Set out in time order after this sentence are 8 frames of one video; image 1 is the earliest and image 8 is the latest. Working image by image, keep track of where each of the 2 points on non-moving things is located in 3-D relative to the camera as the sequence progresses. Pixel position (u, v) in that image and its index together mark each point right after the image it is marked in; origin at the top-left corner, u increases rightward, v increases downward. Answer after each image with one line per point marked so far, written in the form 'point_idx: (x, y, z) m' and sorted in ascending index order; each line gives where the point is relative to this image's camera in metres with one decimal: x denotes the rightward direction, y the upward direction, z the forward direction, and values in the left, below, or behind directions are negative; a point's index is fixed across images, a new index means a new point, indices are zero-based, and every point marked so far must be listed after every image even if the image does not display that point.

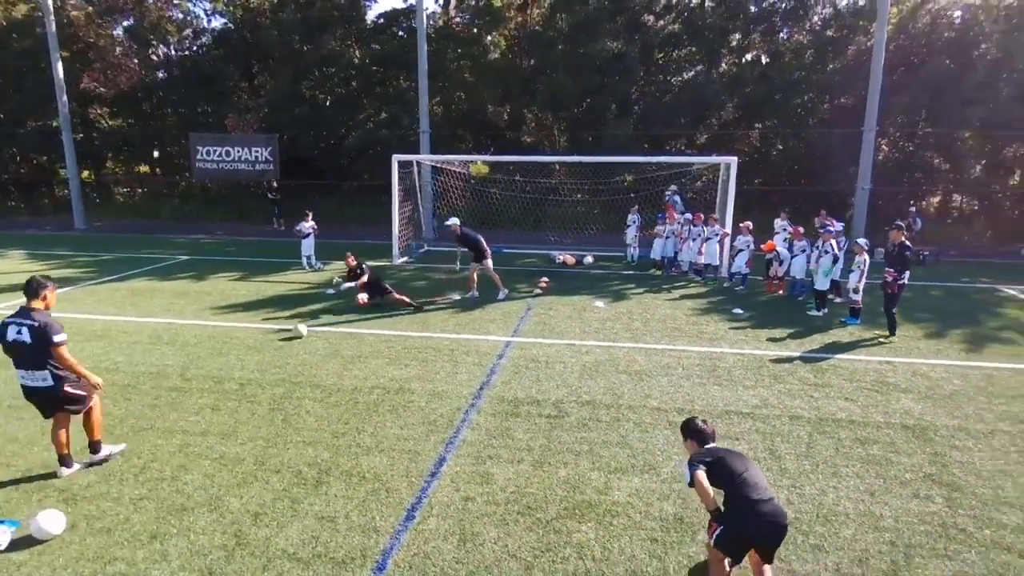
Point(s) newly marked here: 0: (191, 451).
0: (-2.8, -1.4, +5.5) m
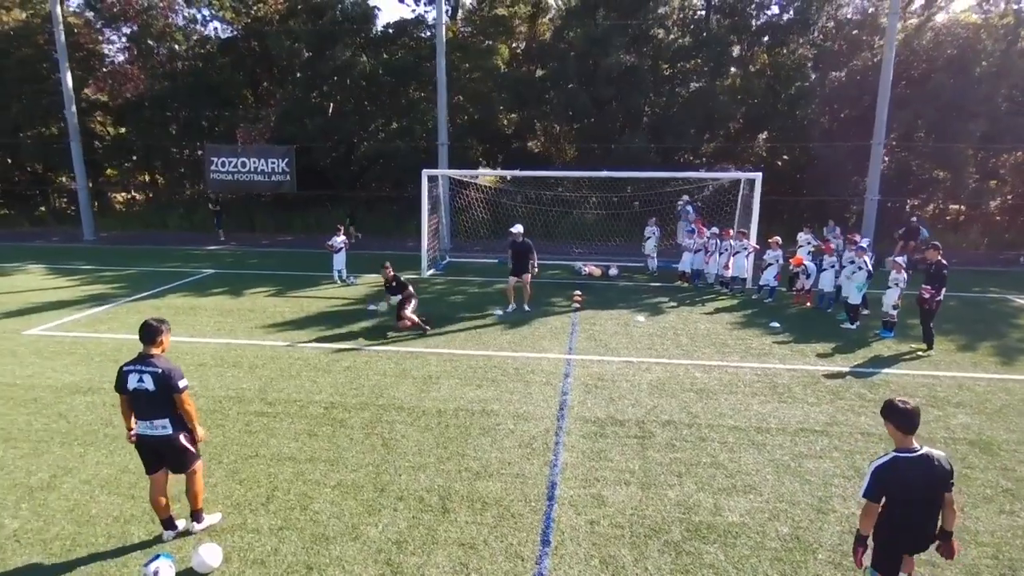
0: (-1.8, -1.7, +5.7) m
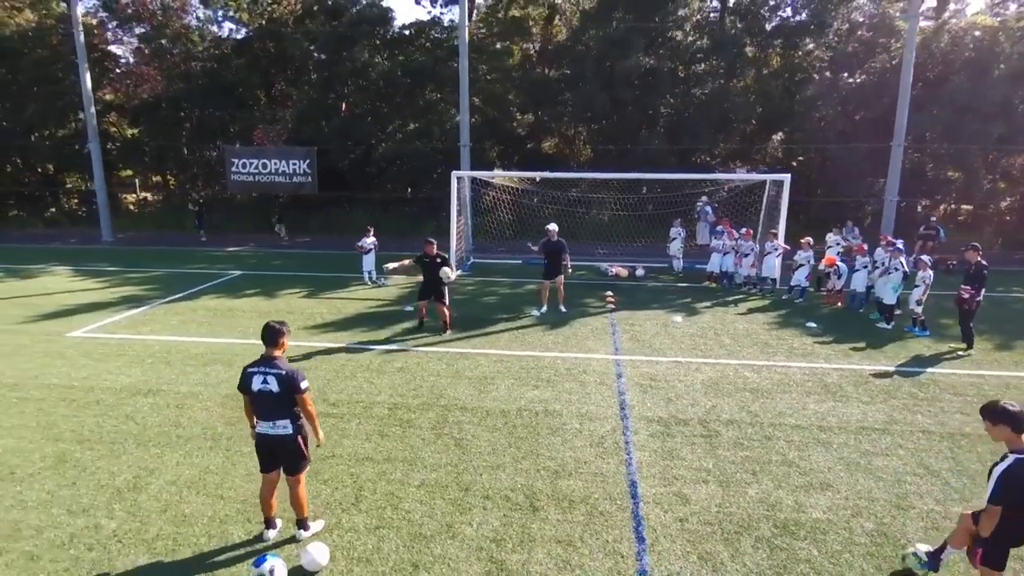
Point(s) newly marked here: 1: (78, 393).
0: (-1.1, -1.7, +5.8) m
1: (-5.3, -1.3, +7.8) m
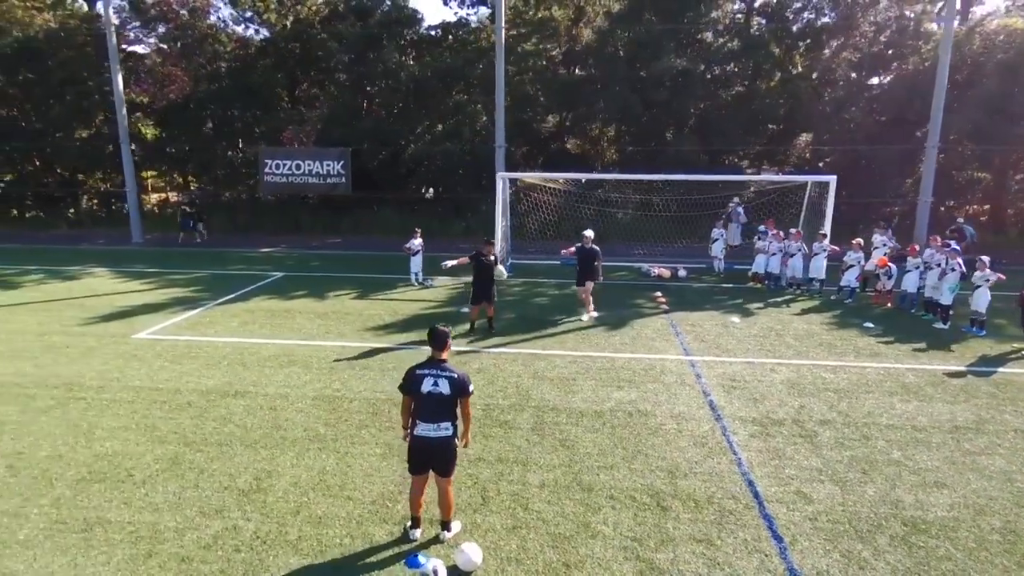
0: (0.0, -1.8, +5.8) m
1: (-4.2, -1.3, +7.8) m
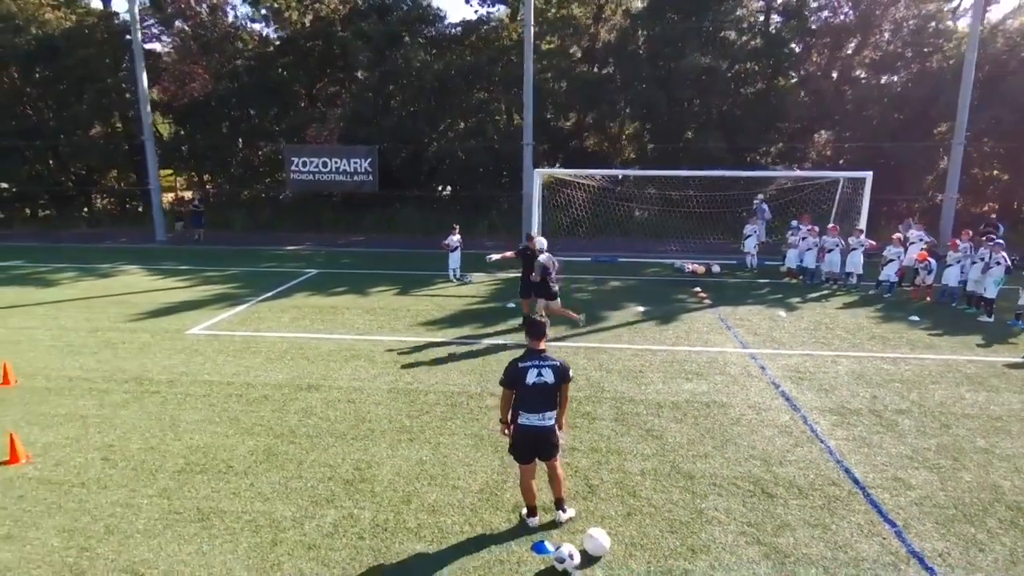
0: (+0.9, -1.7, +5.9) m
1: (-3.3, -1.2, +7.8) m
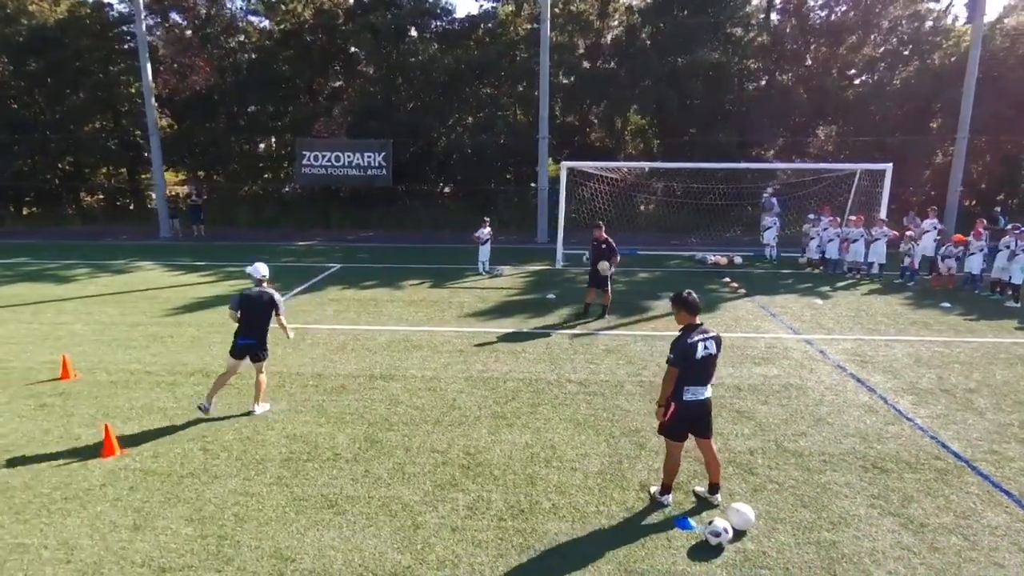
0: (+1.9, -1.5, +5.9) m
1: (-2.4, -1.1, +7.7) m
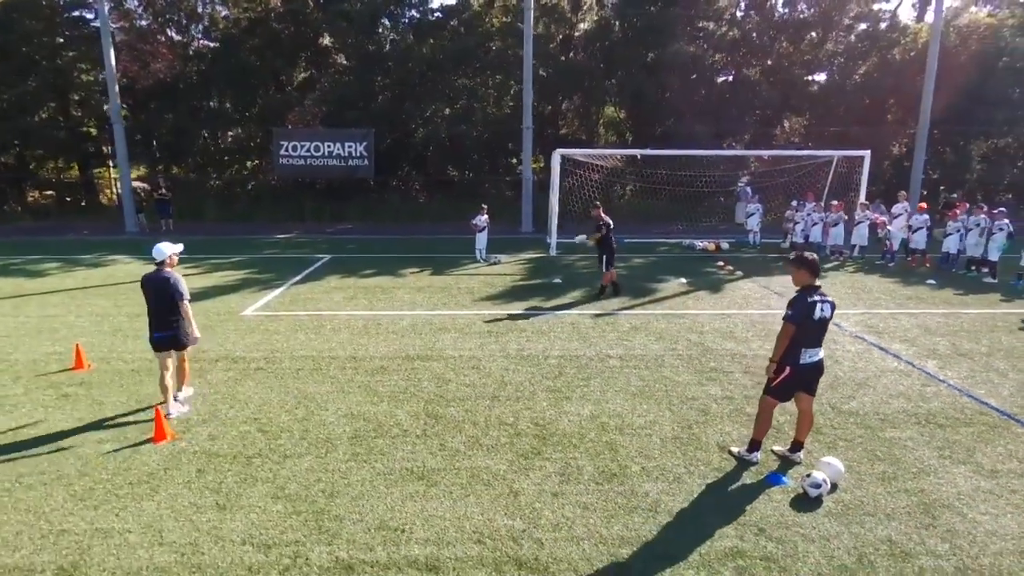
0: (+2.5, -1.2, +6.1) m
1: (-1.9, -0.9, +7.4) m
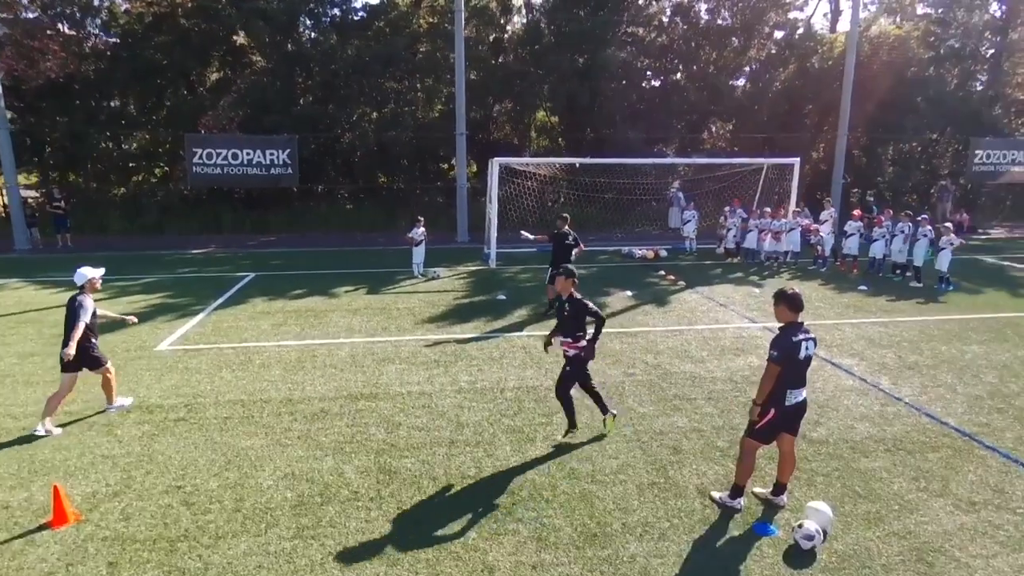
0: (+2.2, -1.4, +5.8) m
1: (-2.4, -1.2, +6.7) m
